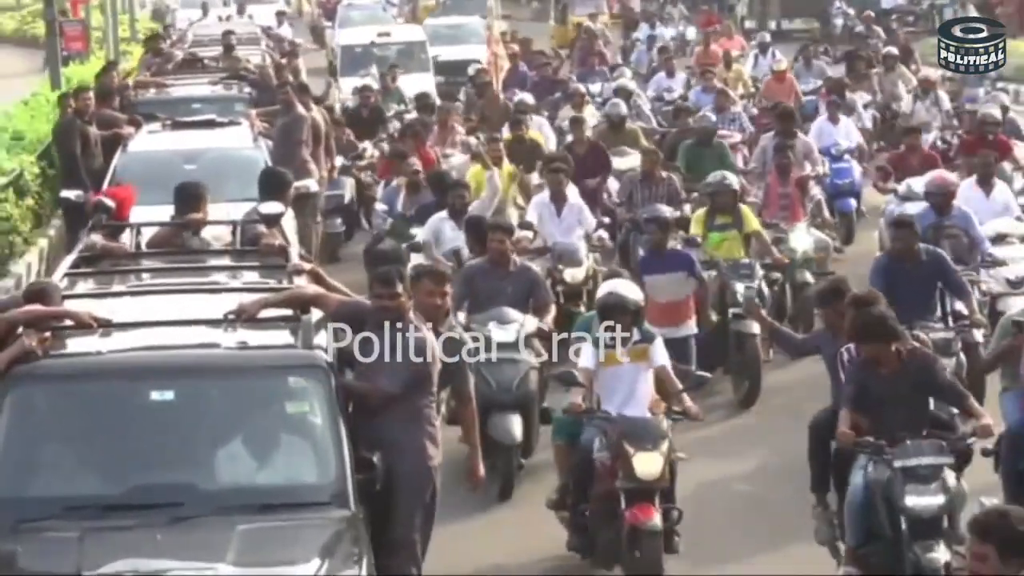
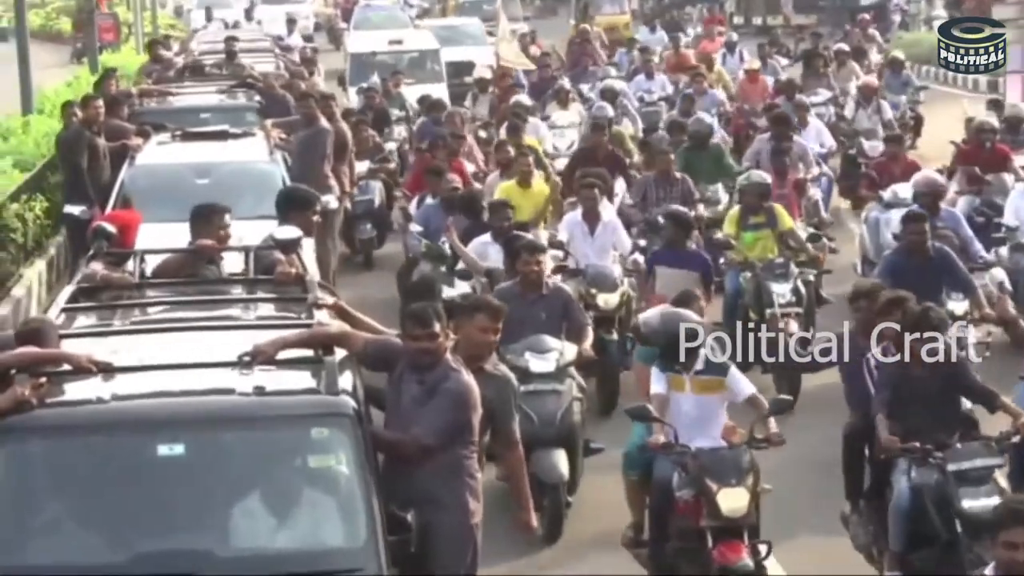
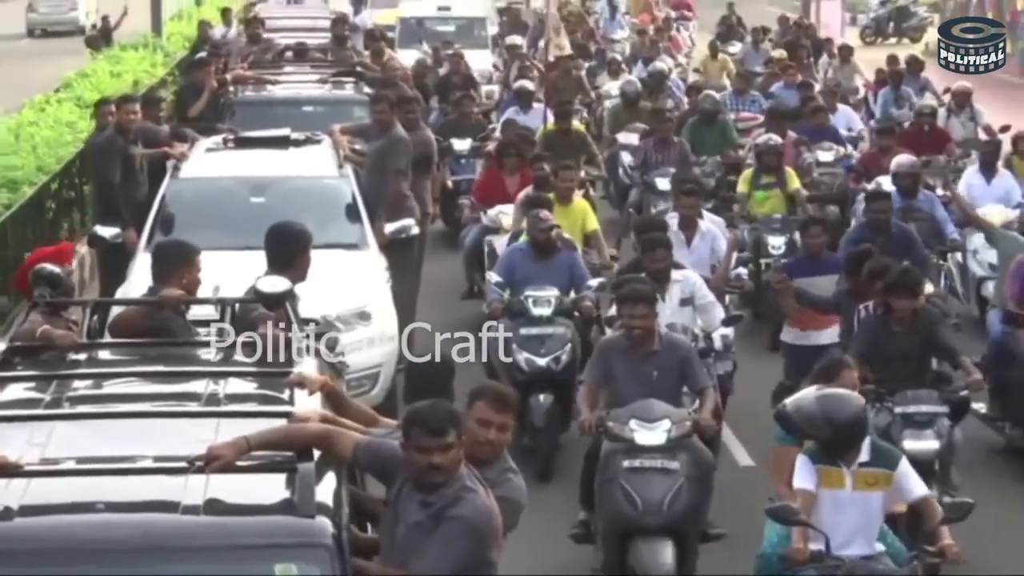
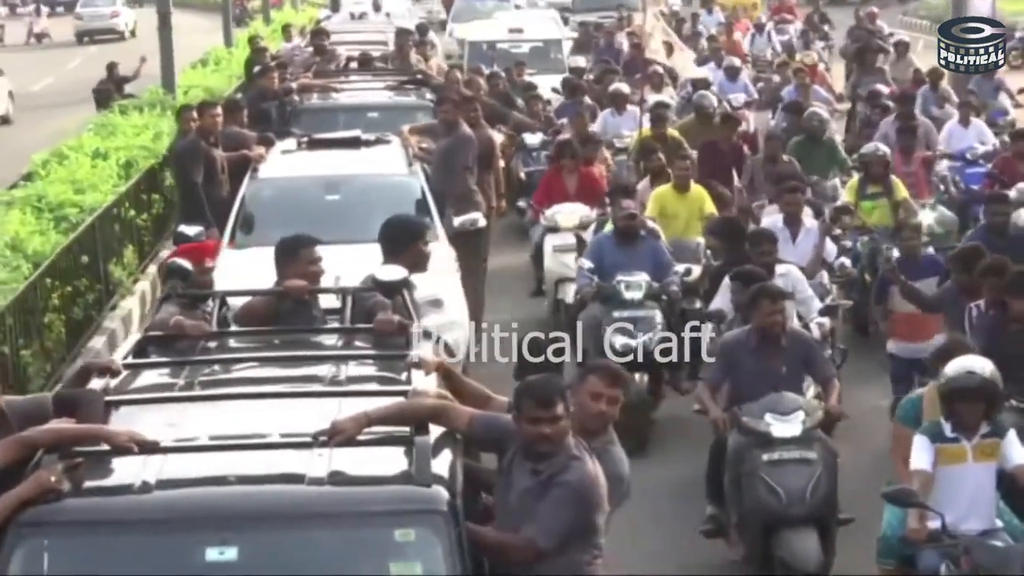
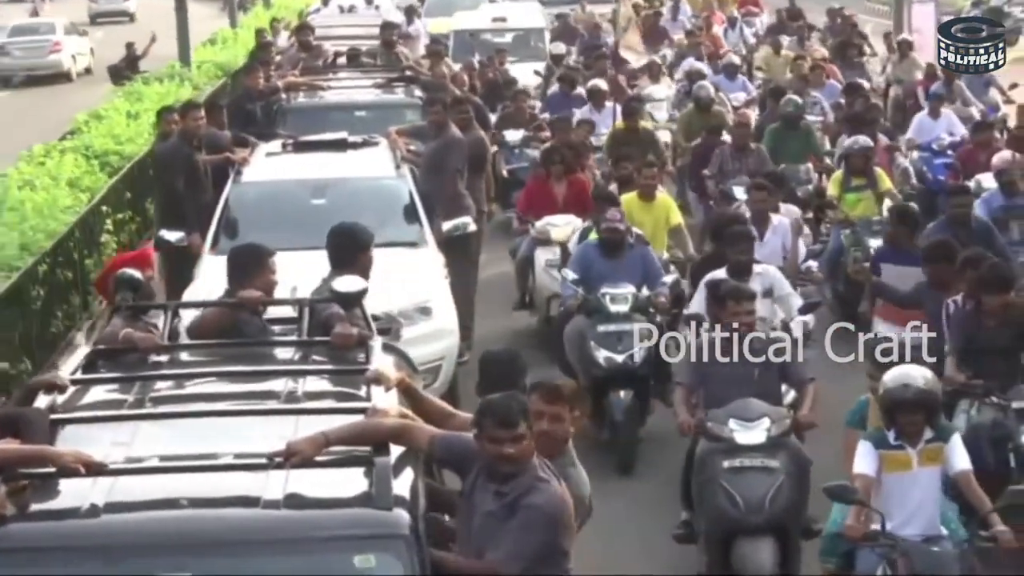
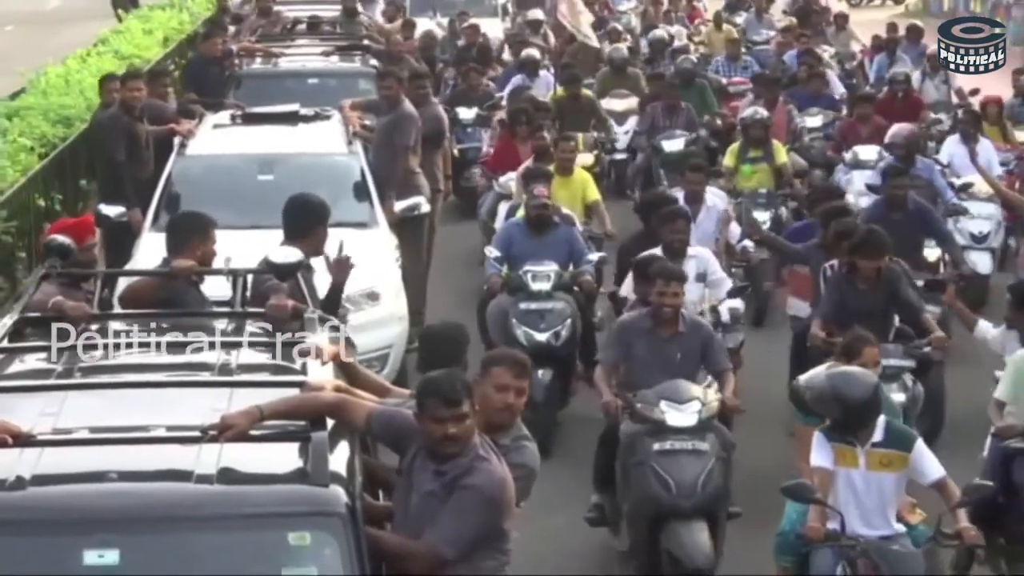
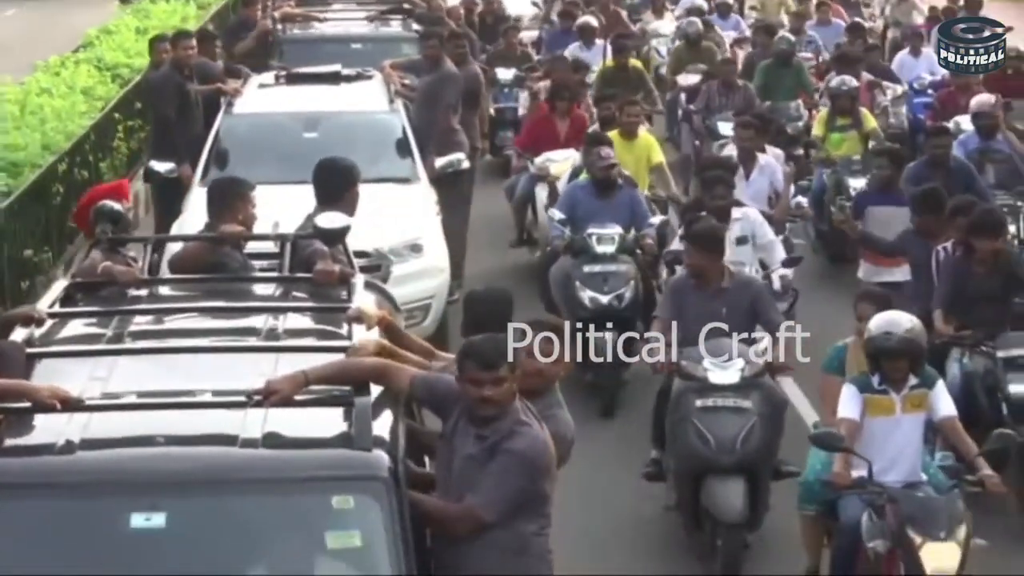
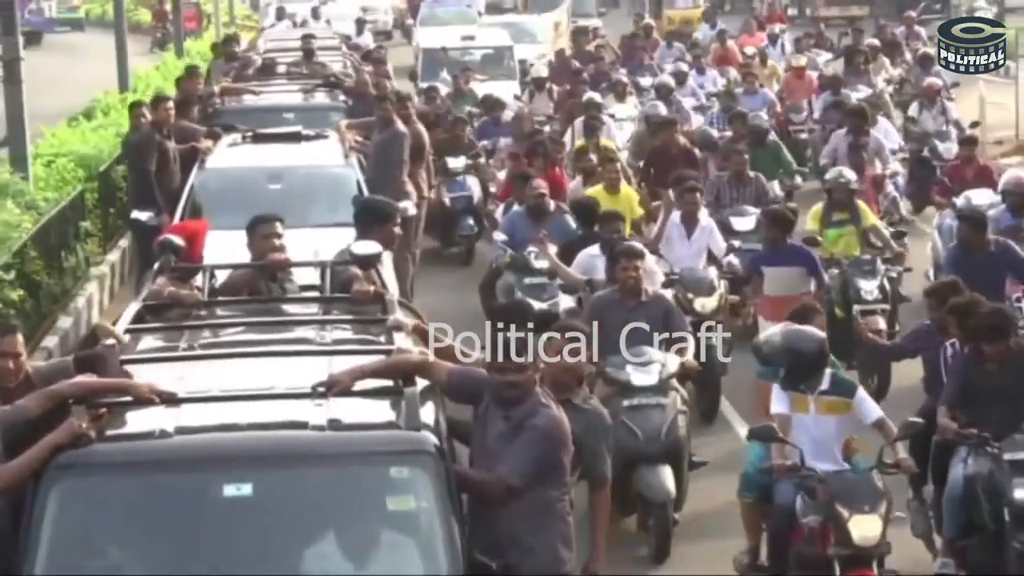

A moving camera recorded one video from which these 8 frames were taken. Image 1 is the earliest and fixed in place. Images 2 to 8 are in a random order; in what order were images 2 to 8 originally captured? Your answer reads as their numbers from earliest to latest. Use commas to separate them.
2, 8, 4, 5, 7, 3, 6
